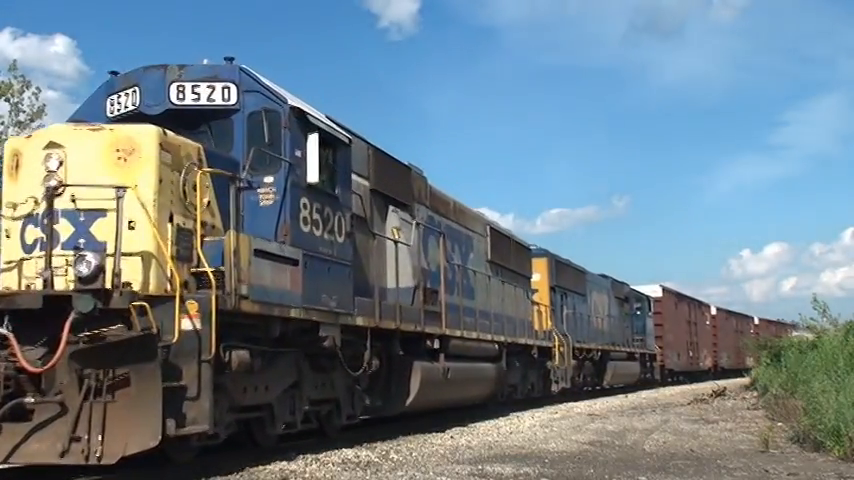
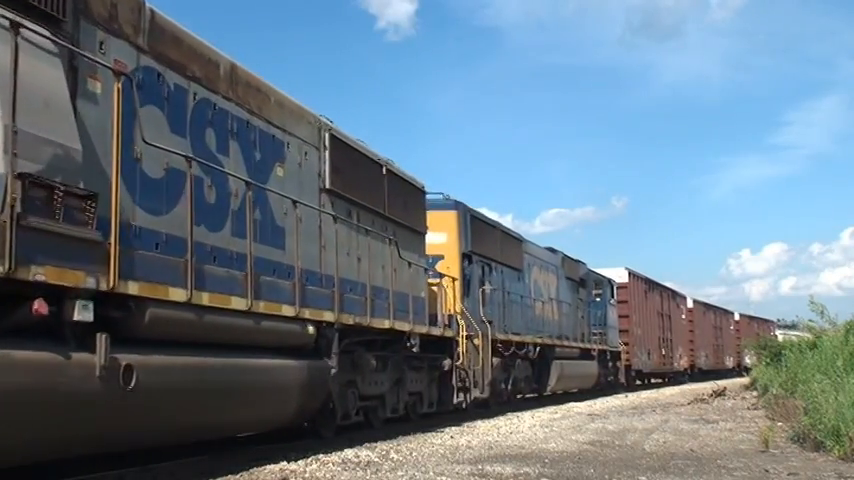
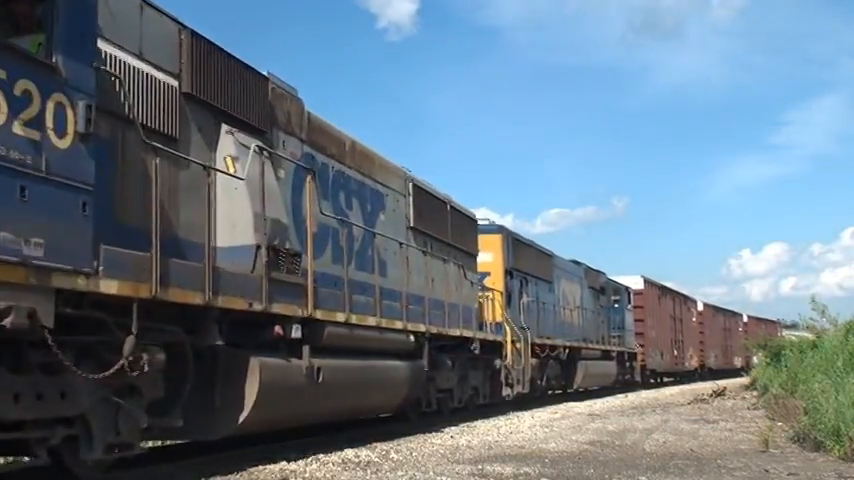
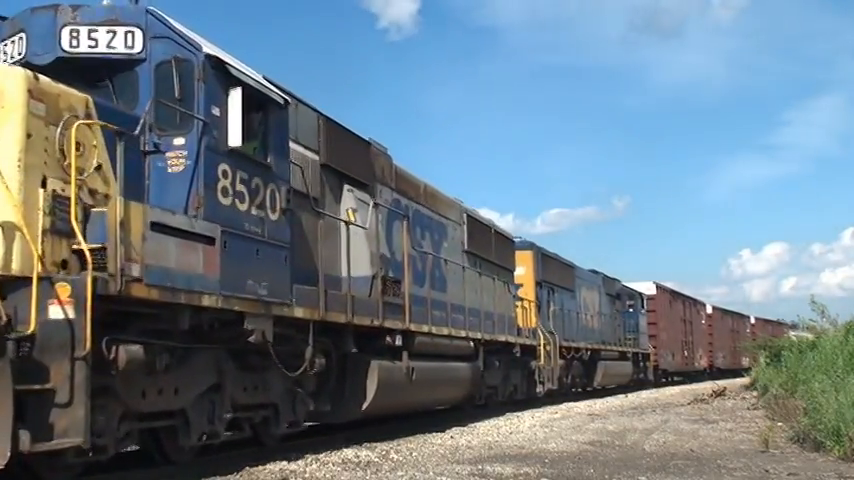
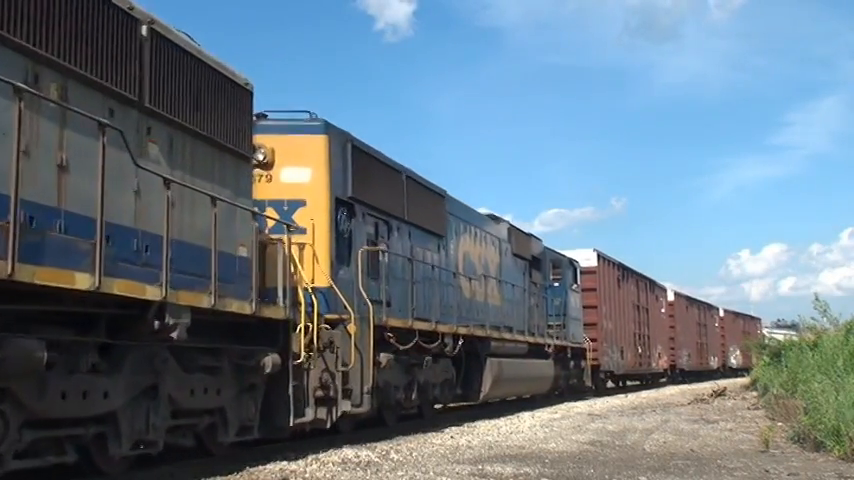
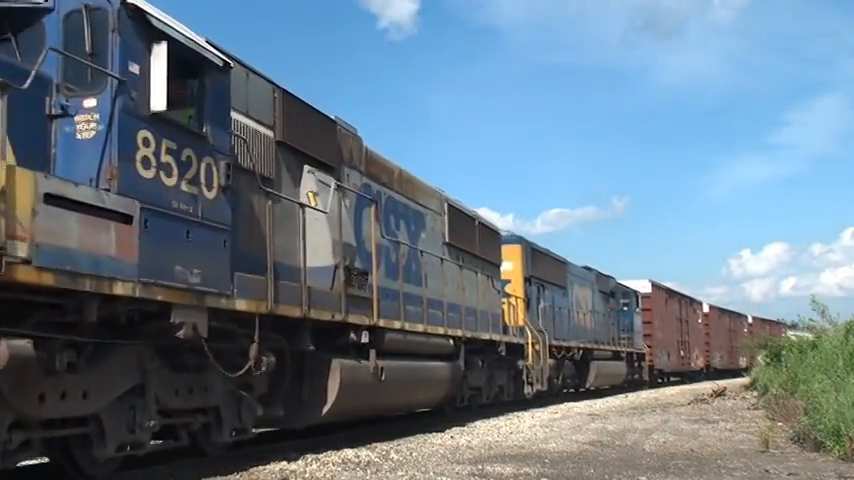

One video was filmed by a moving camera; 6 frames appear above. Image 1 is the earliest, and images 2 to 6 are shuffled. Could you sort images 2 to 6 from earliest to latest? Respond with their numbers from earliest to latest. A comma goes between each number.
4, 6, 3, 2, 5
